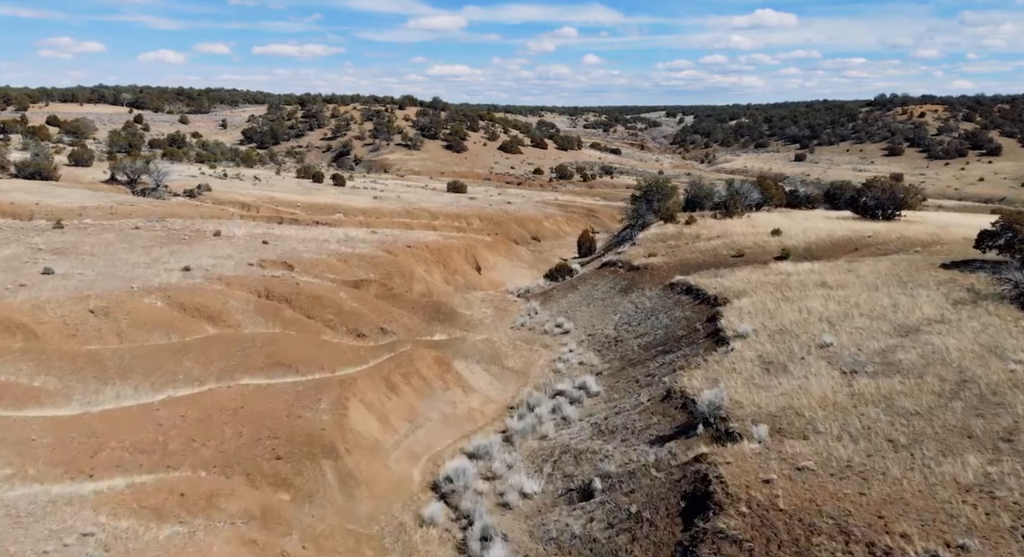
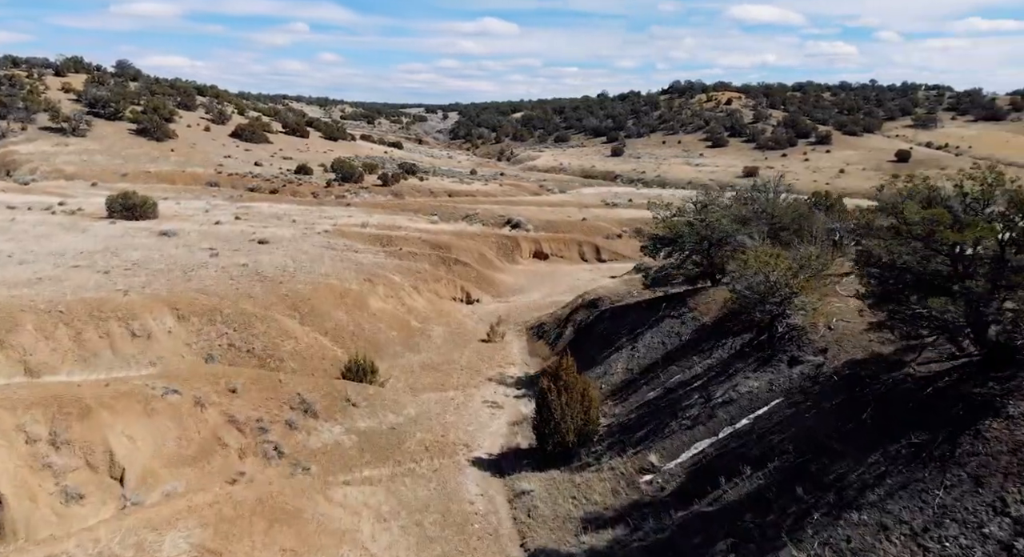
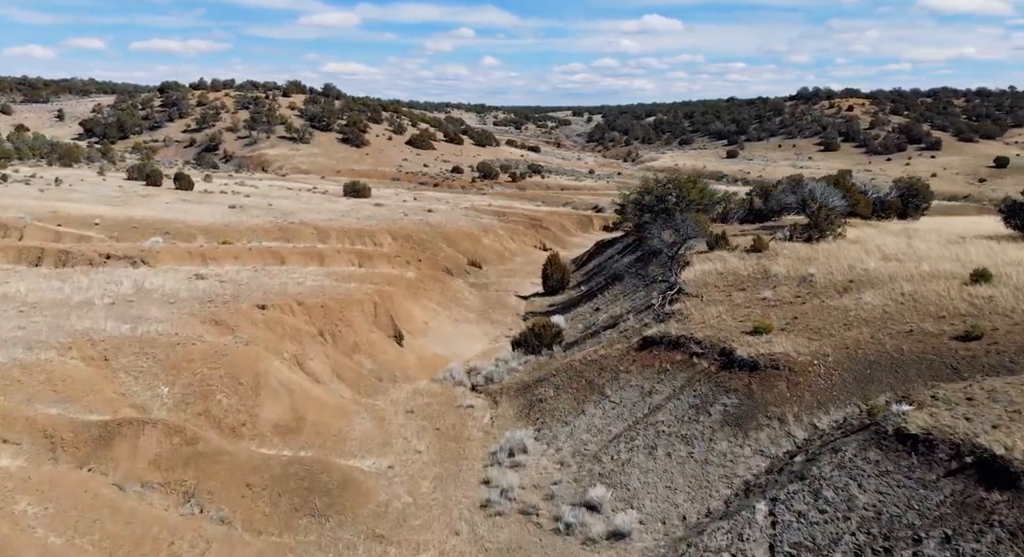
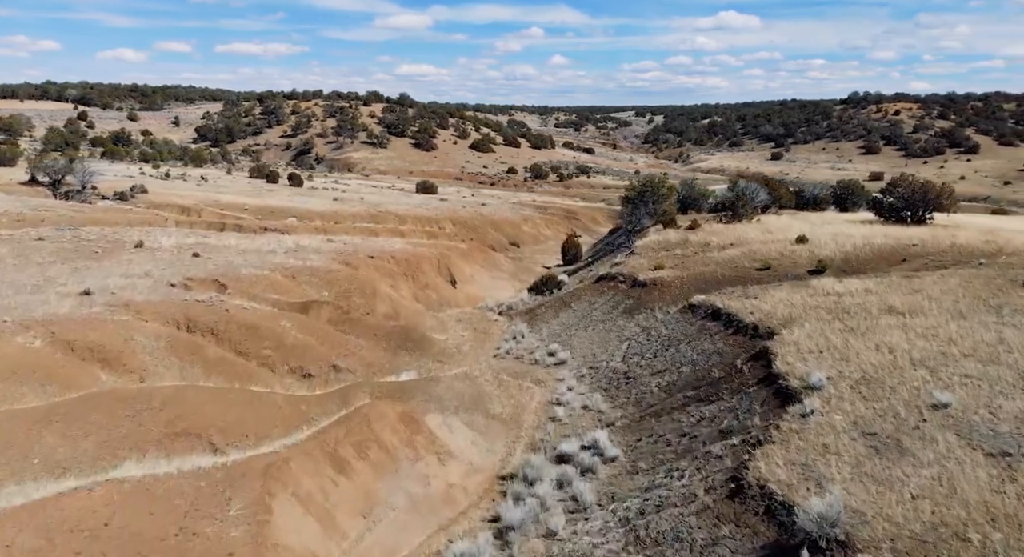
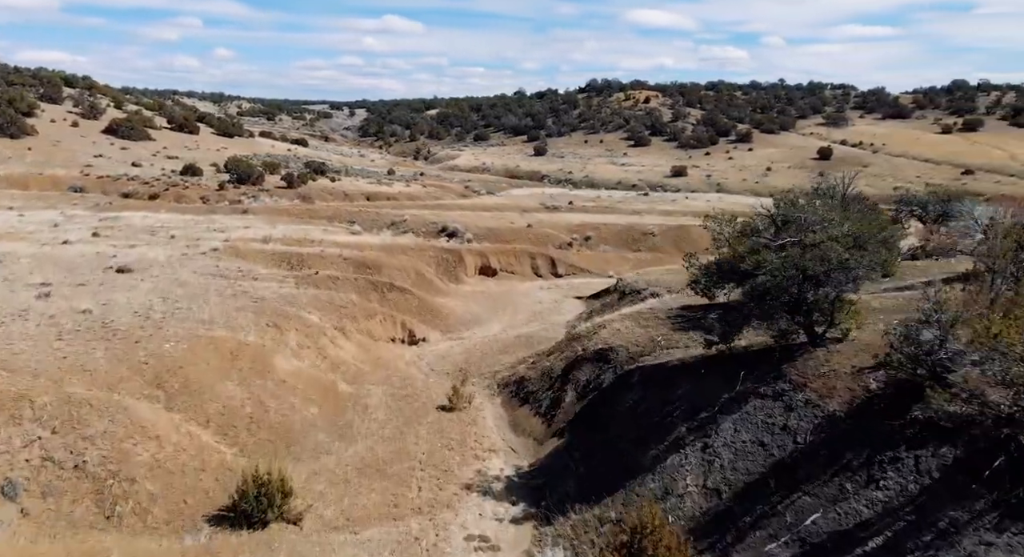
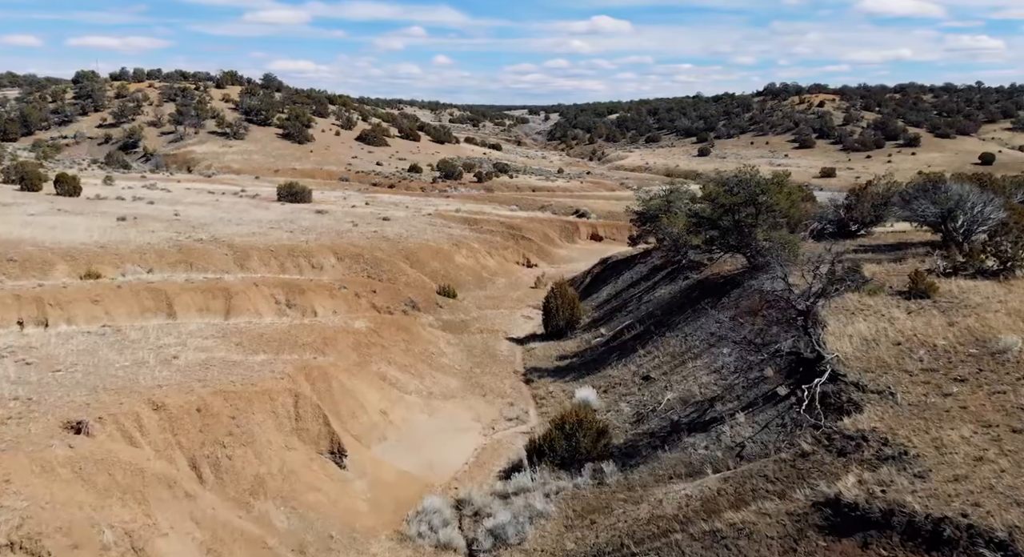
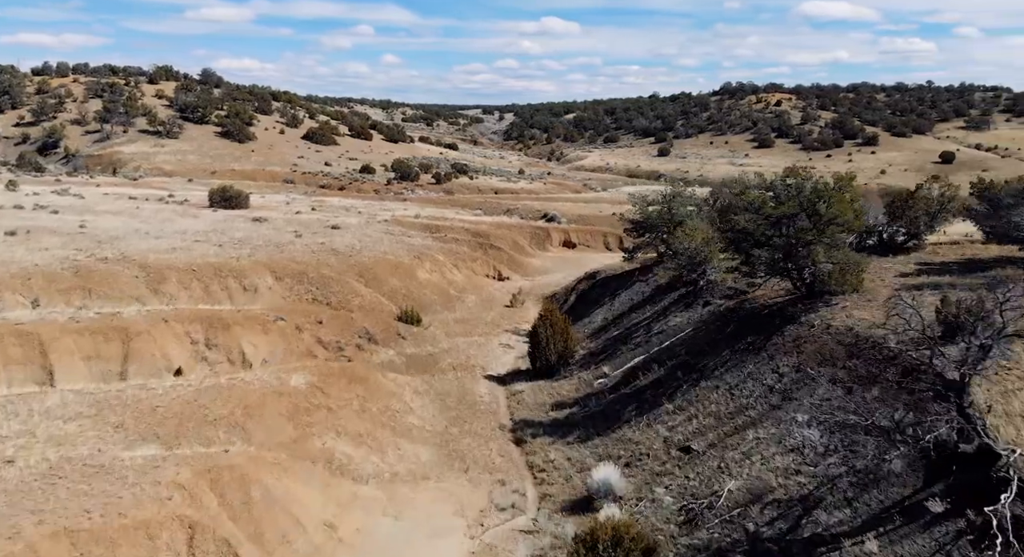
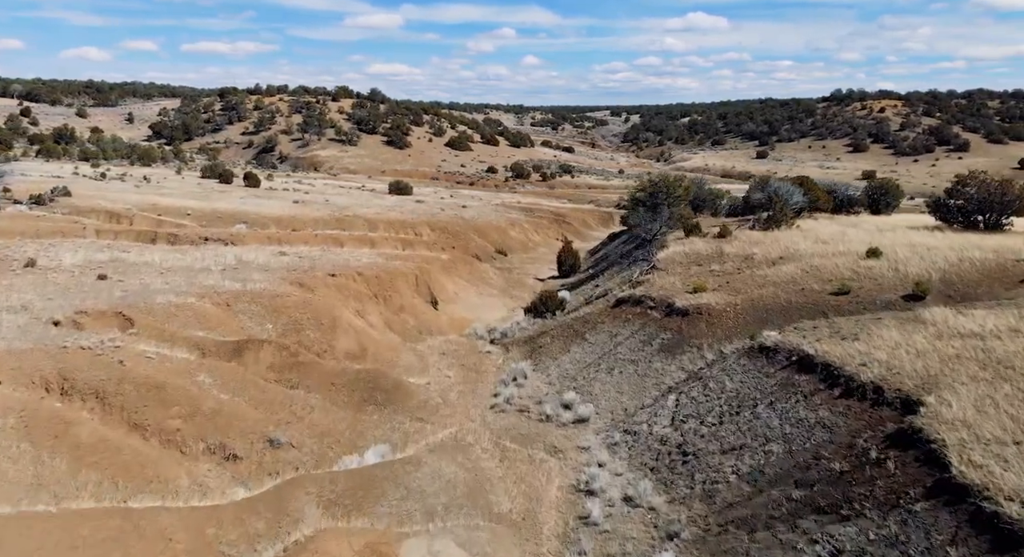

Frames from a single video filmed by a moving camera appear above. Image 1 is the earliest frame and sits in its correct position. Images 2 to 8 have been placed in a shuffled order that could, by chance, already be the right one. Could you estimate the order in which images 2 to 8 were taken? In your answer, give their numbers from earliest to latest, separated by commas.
4, 8, 3, 6, 7, 2, 5
